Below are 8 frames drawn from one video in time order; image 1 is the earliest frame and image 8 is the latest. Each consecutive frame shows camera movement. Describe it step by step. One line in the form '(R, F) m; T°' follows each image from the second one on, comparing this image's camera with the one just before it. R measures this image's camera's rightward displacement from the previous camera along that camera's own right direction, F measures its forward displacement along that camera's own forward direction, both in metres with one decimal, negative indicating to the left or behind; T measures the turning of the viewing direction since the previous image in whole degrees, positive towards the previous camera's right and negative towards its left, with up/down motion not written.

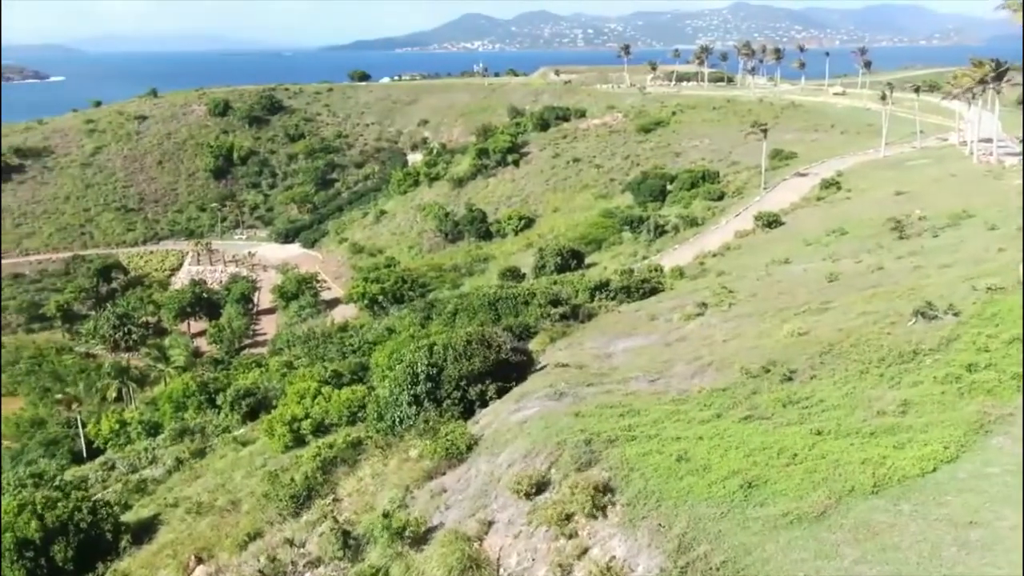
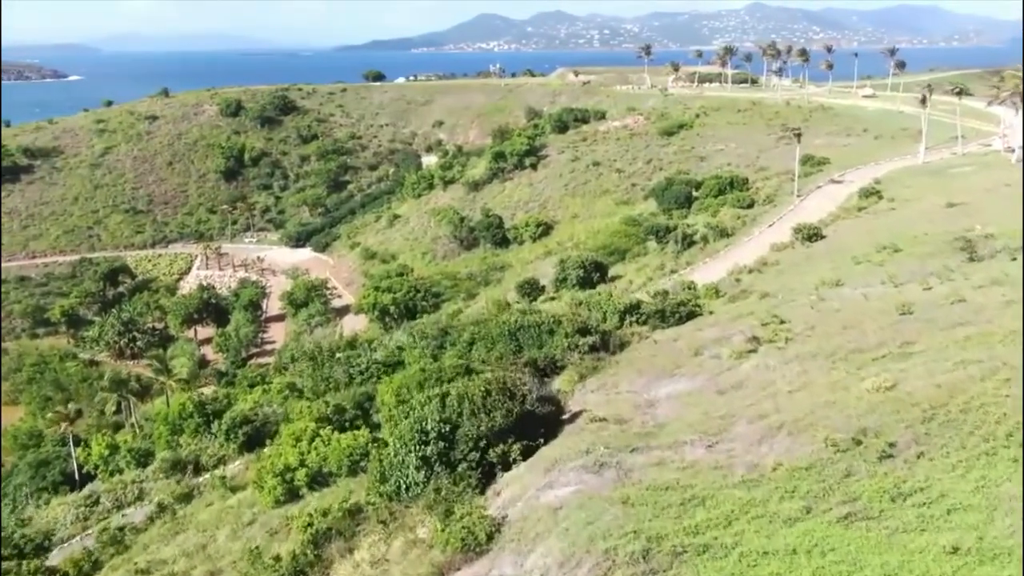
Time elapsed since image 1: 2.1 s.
(-0.2, +2.6) m; -1°
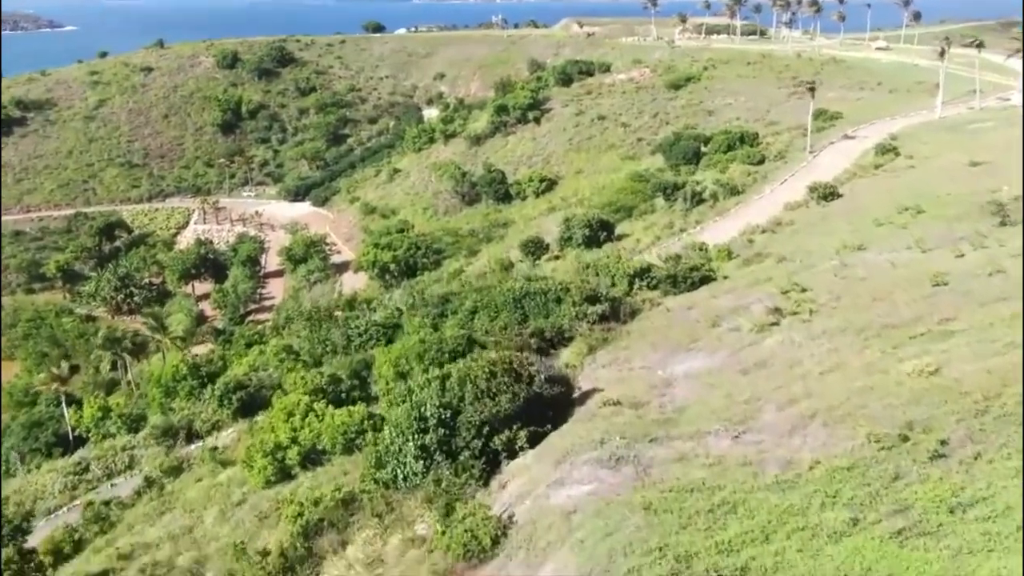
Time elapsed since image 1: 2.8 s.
(-0.1, +1.2) m; 0°
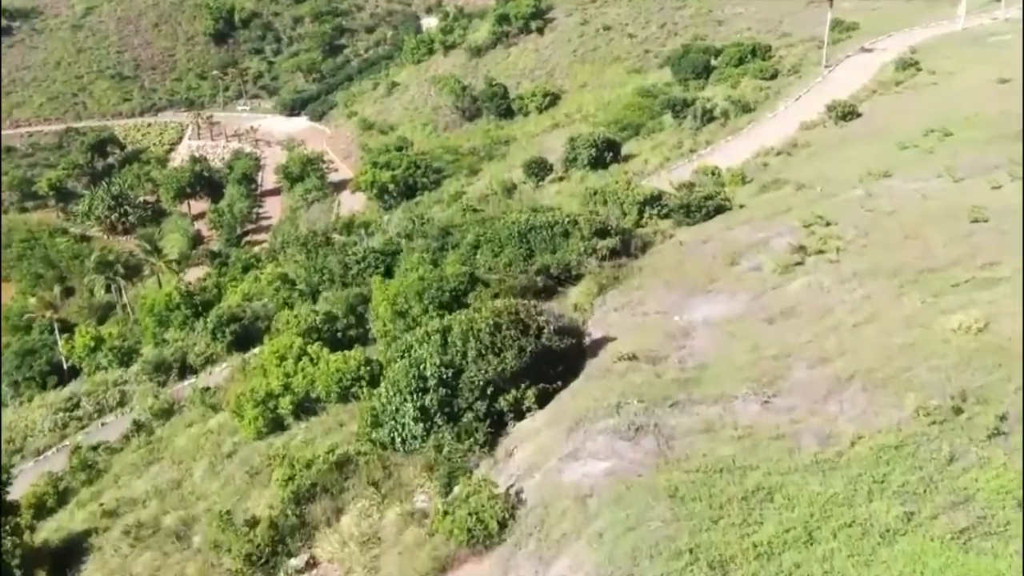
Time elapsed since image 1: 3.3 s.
(-0.1, +1.2) m; 0°
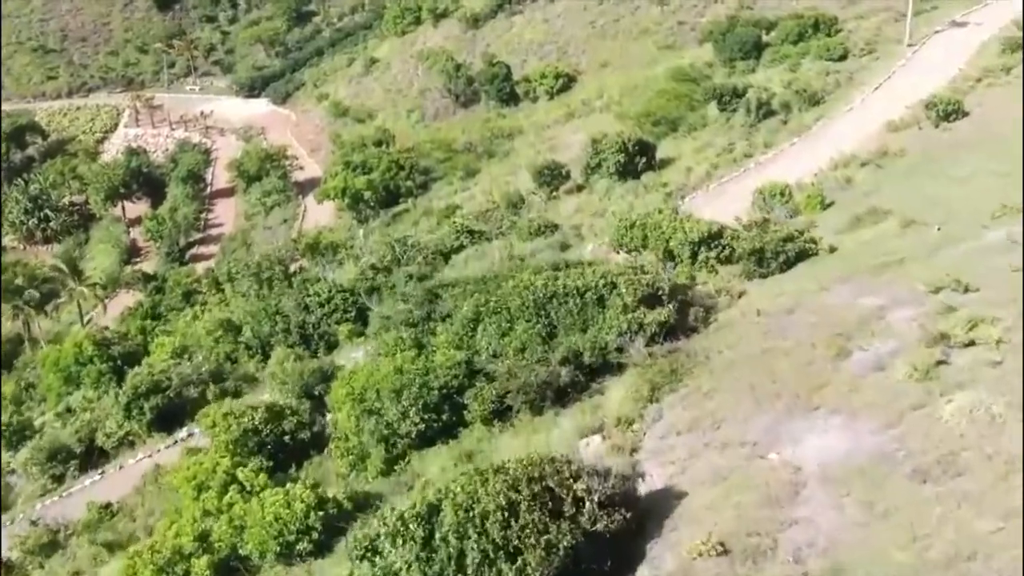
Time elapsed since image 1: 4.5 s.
(0.0, +4.4) m; -1°
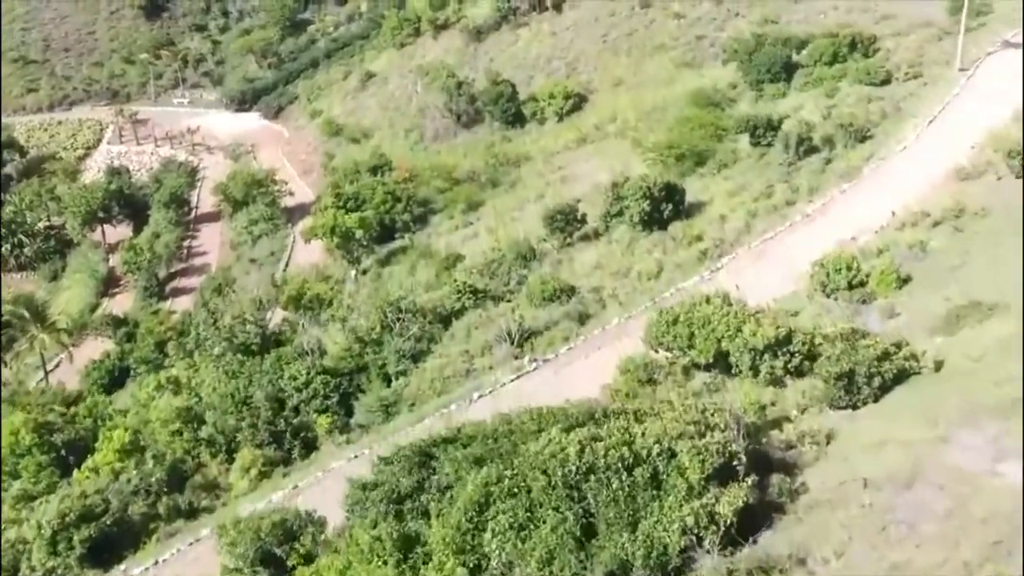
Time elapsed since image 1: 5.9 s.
(-0.2, +3.8) m; 0°
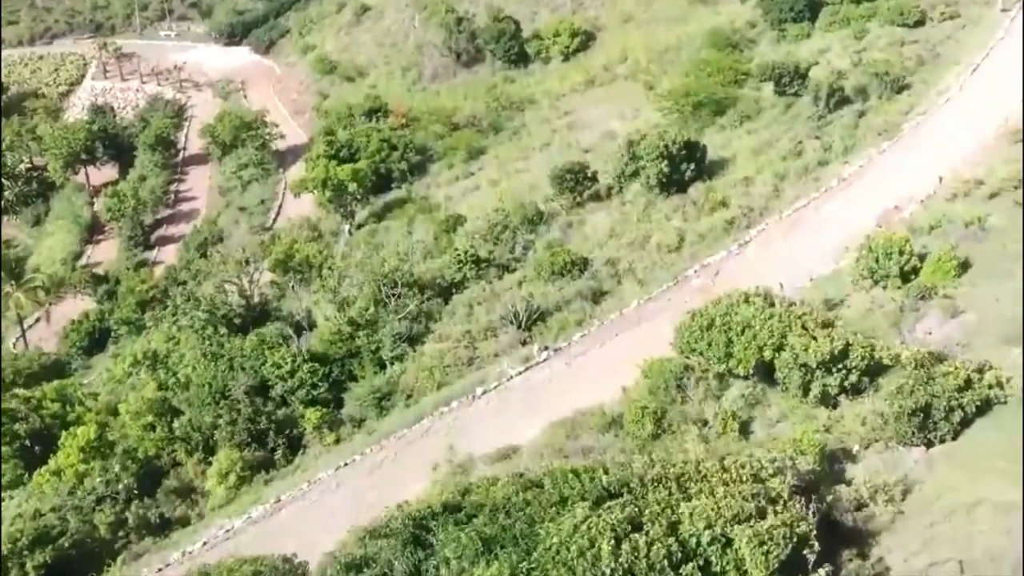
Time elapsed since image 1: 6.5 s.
(-0.2, +2.2) m; 0°
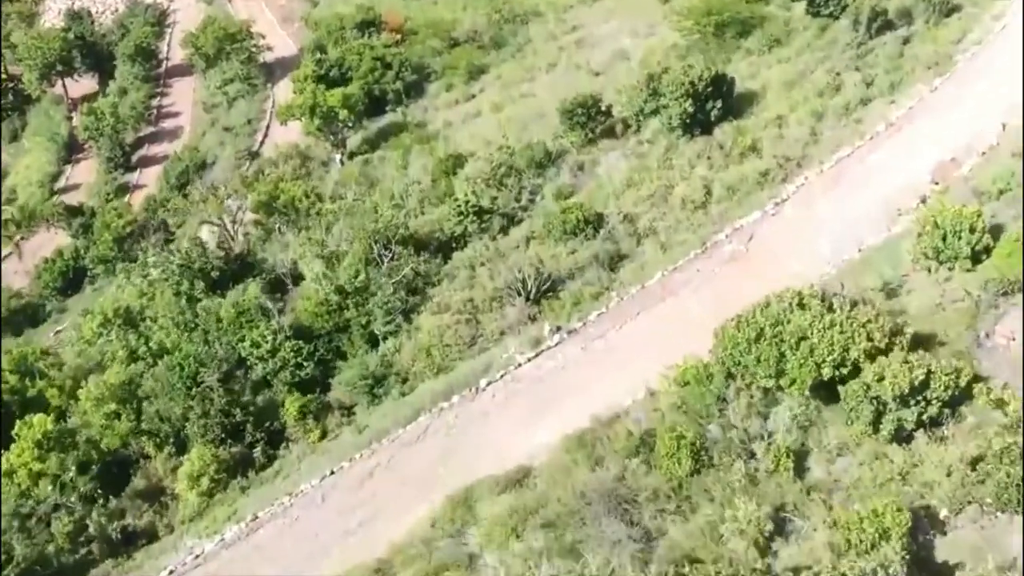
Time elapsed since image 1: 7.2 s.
(-0.1, +2.3) m; 0°
